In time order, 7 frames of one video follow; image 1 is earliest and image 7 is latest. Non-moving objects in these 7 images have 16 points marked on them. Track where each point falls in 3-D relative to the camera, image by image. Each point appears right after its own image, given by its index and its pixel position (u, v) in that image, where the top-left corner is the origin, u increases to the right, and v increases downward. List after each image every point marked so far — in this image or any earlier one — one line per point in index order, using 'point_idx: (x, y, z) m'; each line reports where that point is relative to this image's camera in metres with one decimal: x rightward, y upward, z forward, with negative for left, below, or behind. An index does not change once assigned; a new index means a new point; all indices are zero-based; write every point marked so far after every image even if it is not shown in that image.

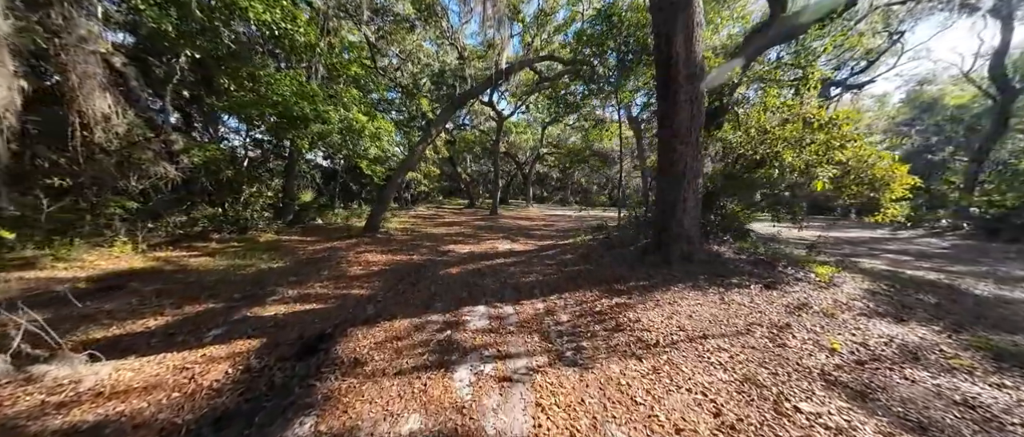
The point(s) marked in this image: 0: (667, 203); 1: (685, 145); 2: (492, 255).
0: (+2.5, +0.3, +5.0) m
1: (+2.6, +1.1, +4.7) m
2: (-0.4, -0.8, +6.9) m
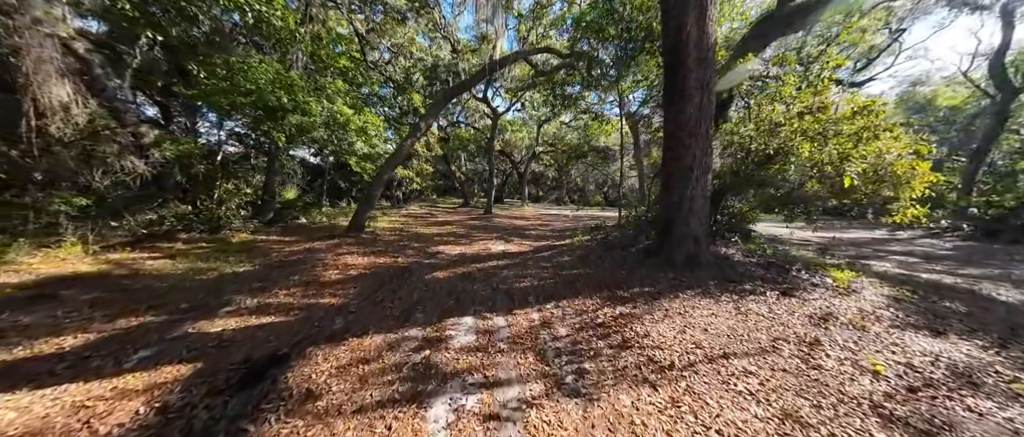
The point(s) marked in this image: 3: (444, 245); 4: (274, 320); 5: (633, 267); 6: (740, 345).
0: (+2.4, +0.3, +4.6) m
1: (+2.5, +1.1, +4.3) m
2: (-0.6, -0.8, +6.4) m
3: (-1.6, -0.6, +7.4) m
4: (-2.4, -1.0, +3.1) m
5: (+1.9, -0.7, +4.9) m
6: (+2.0, -1.1, +2.7) m
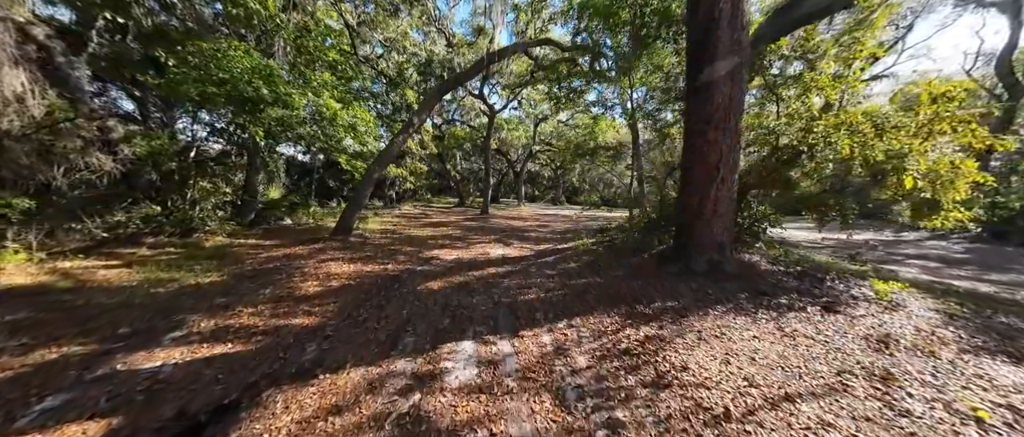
0: (+2.4, +0.2, +4.1) m
1: (+2.5, +1.1, +3.8) m
2: (-0.6, -0.8, +5.9) m
3: (-1.6, -0.7, +6.8) m
4: (-2.3, -1.1, +2.5) m
5: (+2.0, -0.8, +4.4) m
6: (+2.1, -1.2, +2.2) m
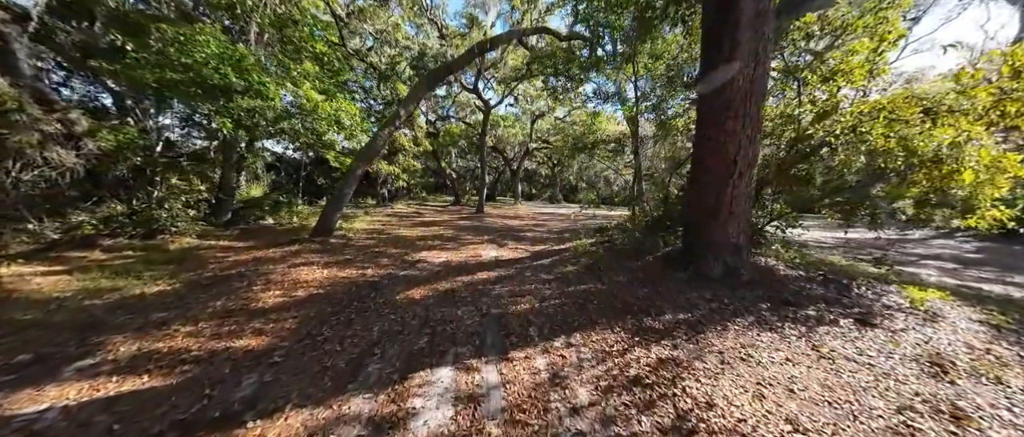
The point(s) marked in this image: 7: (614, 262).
0: (+2.3, +0.2, +3.7) m
1: (+2.4, +1.1, +3.3) m
2: (-0.7, -0.8, +5.4) m
3: (-1.7, -0.7, +6.3) m
4: (-2.4, -1.1, +2.0) m
5: (+1.8, -0.8, +3.9) m
6: (+2.0, -1.2, +1.8) m
7: (+1.6, -0.7, +5.0) m
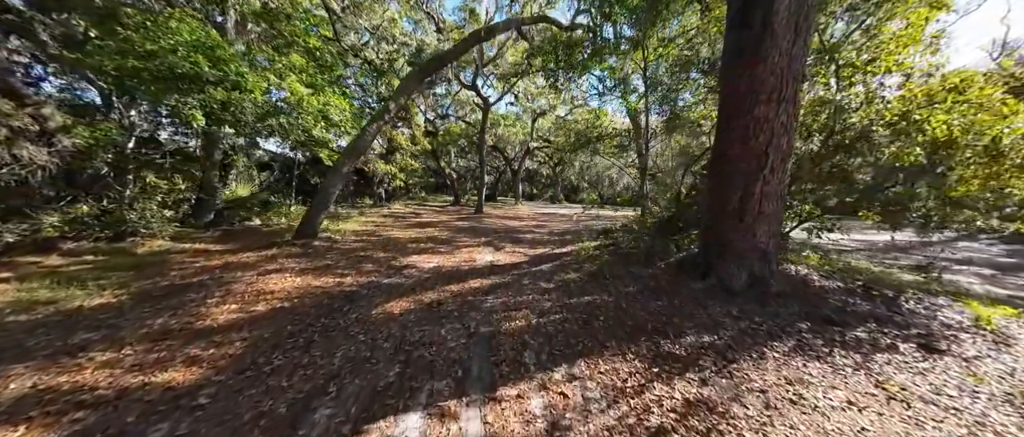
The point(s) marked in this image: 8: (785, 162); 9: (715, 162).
0: (+2.2, +0.2, +3.1) m
1: (+2.4, +1.0, +2.8) m
2: (-0.7, -0.8, +4.9) m
3: (-1.8, -0.7, +5.9) m
4: (-2.5, -1.1, +1.5) m
5: (+1.8, -0.8, +3.4) m
6: (+1.9, -1.2, +1.3) m
7: (+1.6, -0.7, +4.5) m
8: (+2.6, +0.5, +3.0) m
9: (+2.2, +0.6, +3.3) m
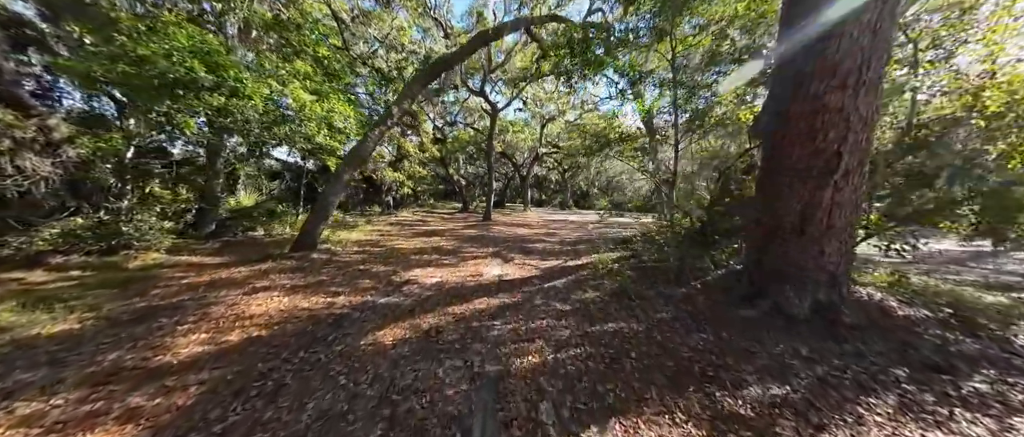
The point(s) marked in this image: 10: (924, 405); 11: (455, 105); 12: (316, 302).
0: (+2.3, +0.1, +2.6) m
1: (+2.4, +0.9, +2.3) m
2: (-0.6, -1.0, +4.4) m
3: (-1.6, -0.9, +5.4) m
4: (-2.4, -1.2, +1.1) m
5: (+1.9, -0.9, +2.9) m
6: (+1.9, -1.3, +0.7) m
7: (+1.7, -0.9, +3.9) m
8: (+2.7, +0.4, +2.5) m
9: (+2.3, +0.5, +2.7) m
10: (+2.4, -1.1, +1.9) m
11: (-3.3, +6.5, +17.7) m
12: (-2.3, -1.0, +3.7) m
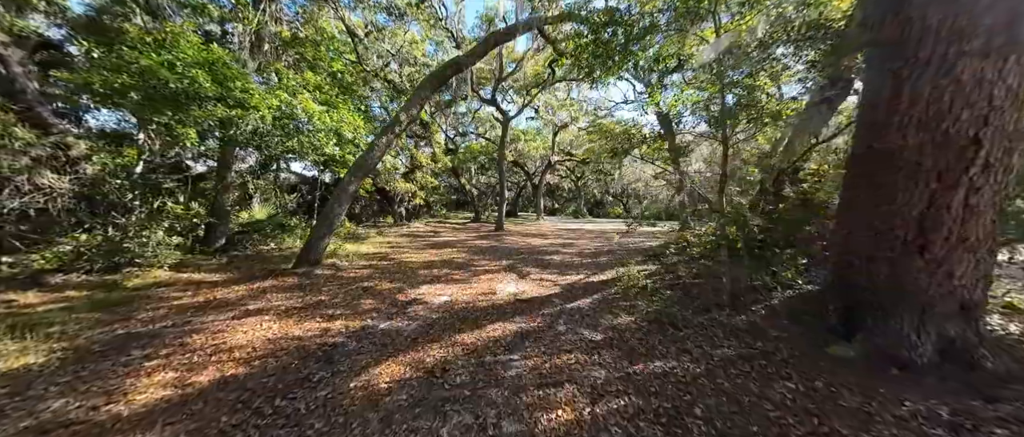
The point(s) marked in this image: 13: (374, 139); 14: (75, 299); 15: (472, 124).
0: (+2.5, 0.0, +2.0) m
1: (+2.6, +0.9, +1.7) m
2: (-0.3, -1.2, +3.9) m
3: (-1.3, -1.1, +4.9) m
4: (-2.3, -1.3, +0.7) m
5: (+2.1, -1.0, +2.2) m
6: (+2.0, -1.3, +0.1) m
7: (+1.9, -1.0, +3.3) m
8: (+2.9, +0.4, +1.8) m
9: (+2.4, +0.4, +2.1) m
10: (+2.5, -1.1, +1.2) m
11: (-2.5, +5.9, +17.5) m
12: (-2.1, -1.1, +3.3) m
13: (-2.5, +1.5, +5.7) m
14: (-6.0, -1.1, +4.2) m
15: (-2.3, +5.7, +18.4) m
